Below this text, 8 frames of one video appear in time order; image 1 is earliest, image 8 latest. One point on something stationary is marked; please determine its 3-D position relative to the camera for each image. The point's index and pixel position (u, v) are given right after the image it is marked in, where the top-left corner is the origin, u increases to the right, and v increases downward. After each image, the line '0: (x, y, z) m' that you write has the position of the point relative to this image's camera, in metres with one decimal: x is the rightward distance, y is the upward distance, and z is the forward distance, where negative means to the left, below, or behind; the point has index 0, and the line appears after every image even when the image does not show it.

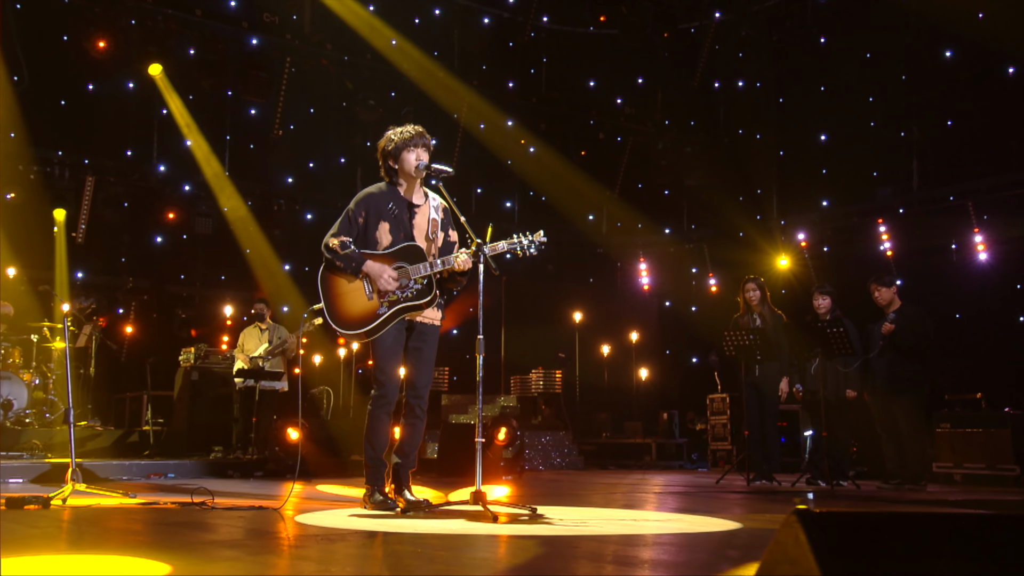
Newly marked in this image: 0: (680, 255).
0: (+1.9, +0.4, +11.8) m
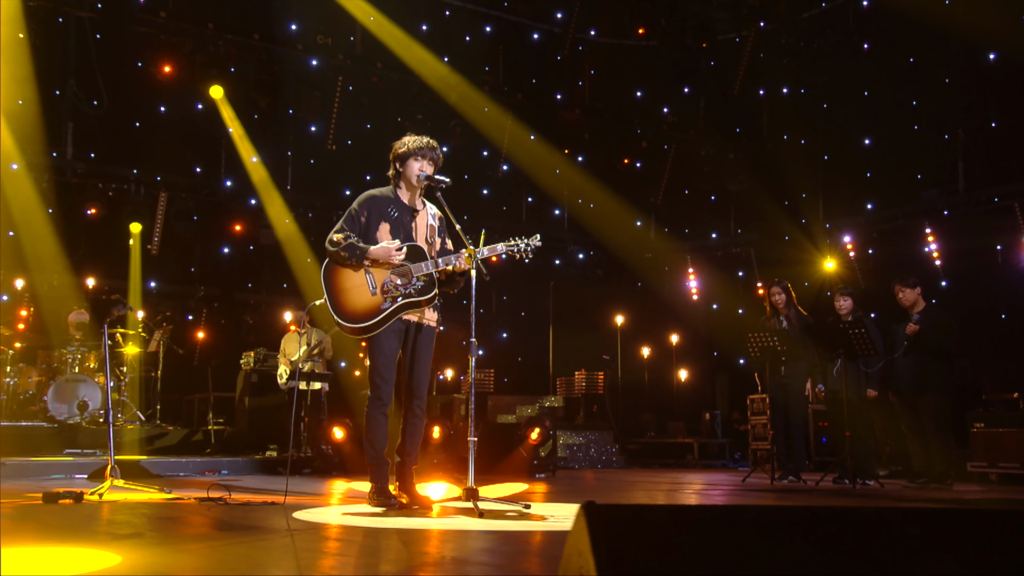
0: (+2.5, +0.3, +12.1) m
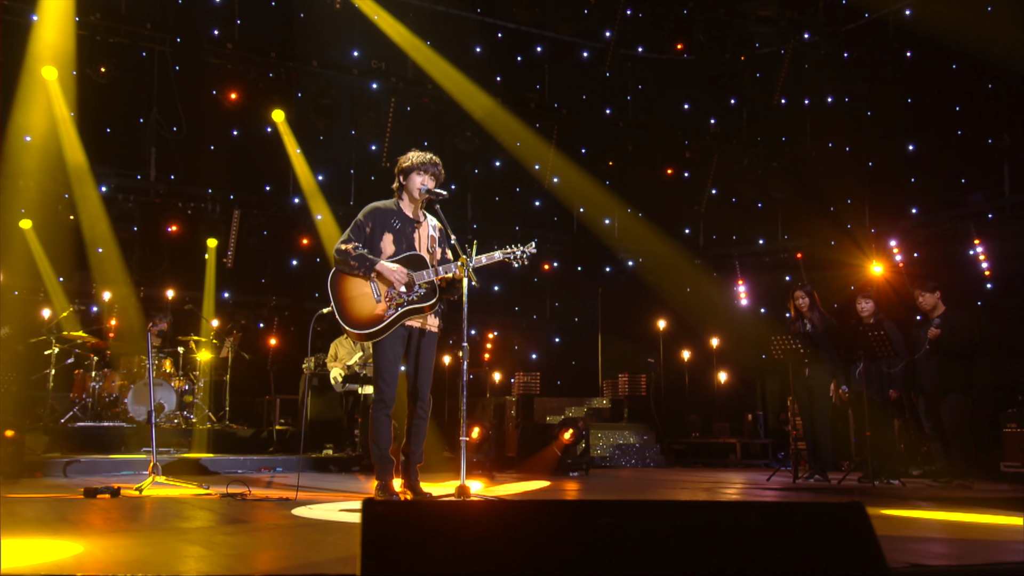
0: (+3.1, +0.3, +12.4) m
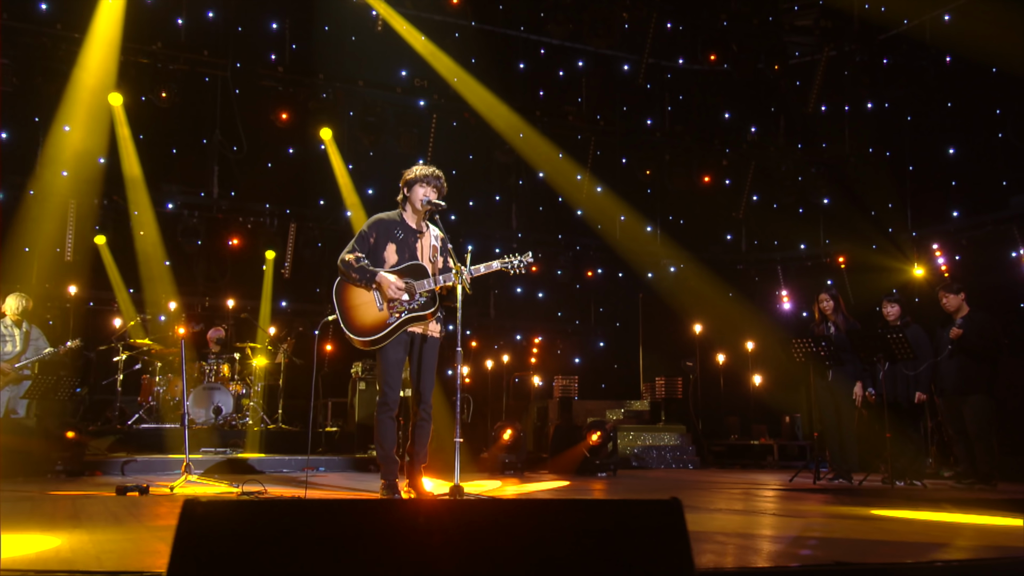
0: (+3.6, +0.2, +12.5) m
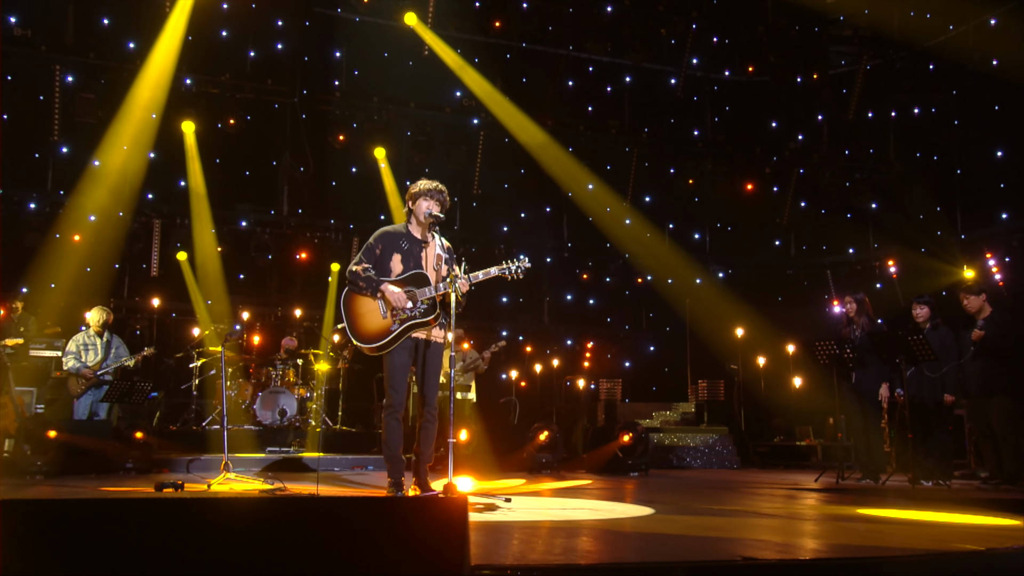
0: (+4.3, +0.2, +12.7) m
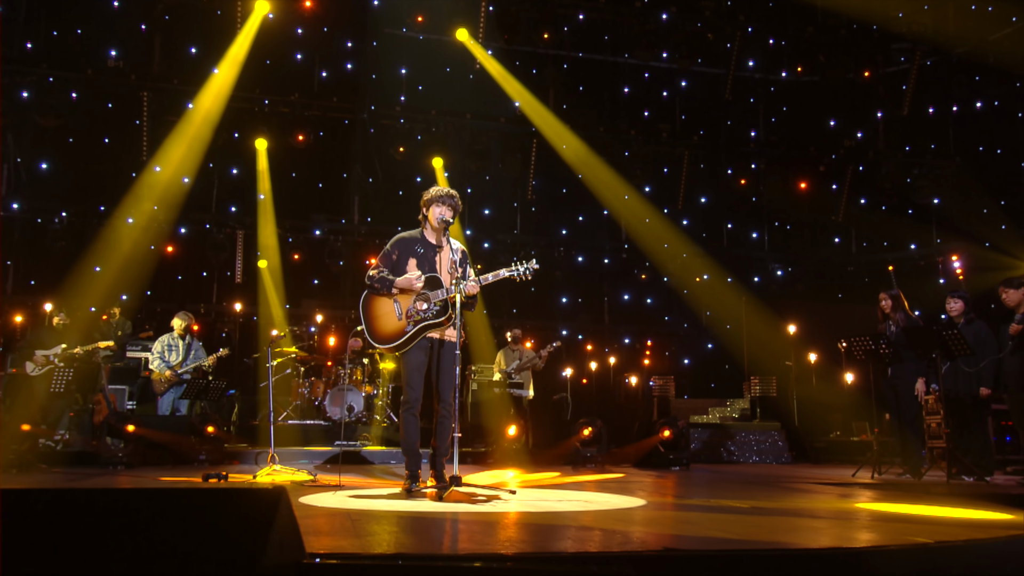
0: (+5.0, +0.2, +12.7) m
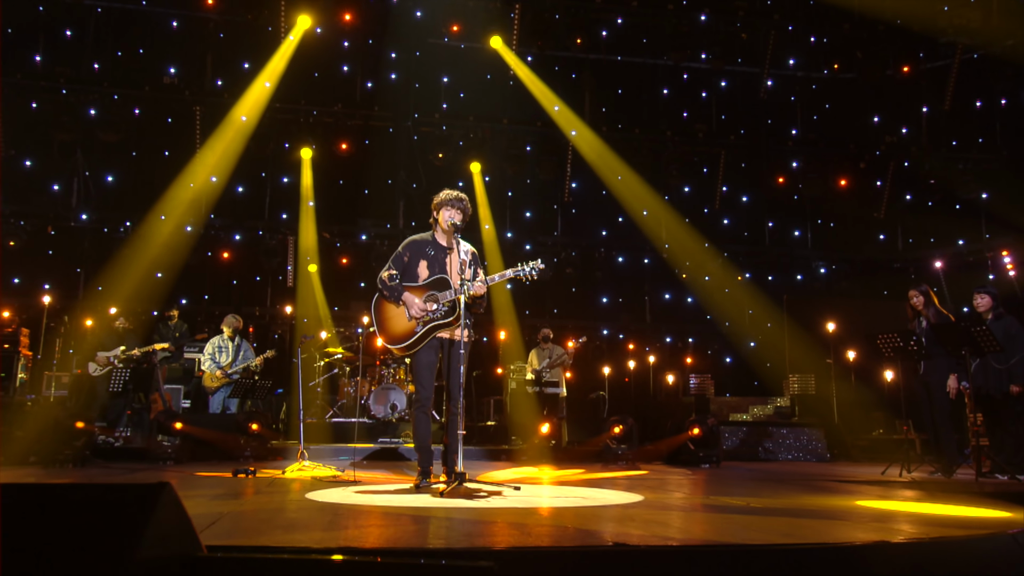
0: (+5.5, +0.3, +12.5) m
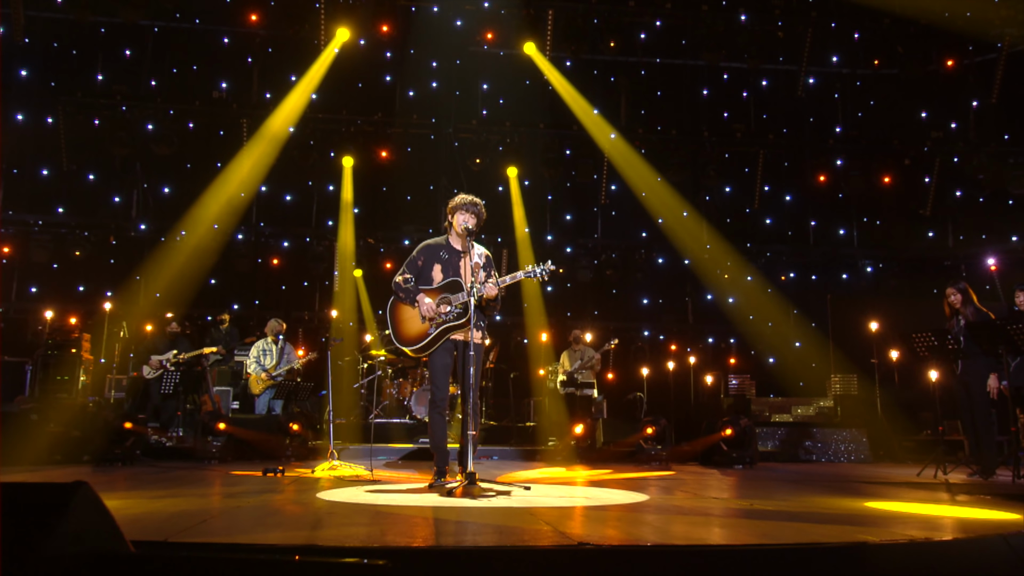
0: (+6.0, +0.3, +12.2) m
